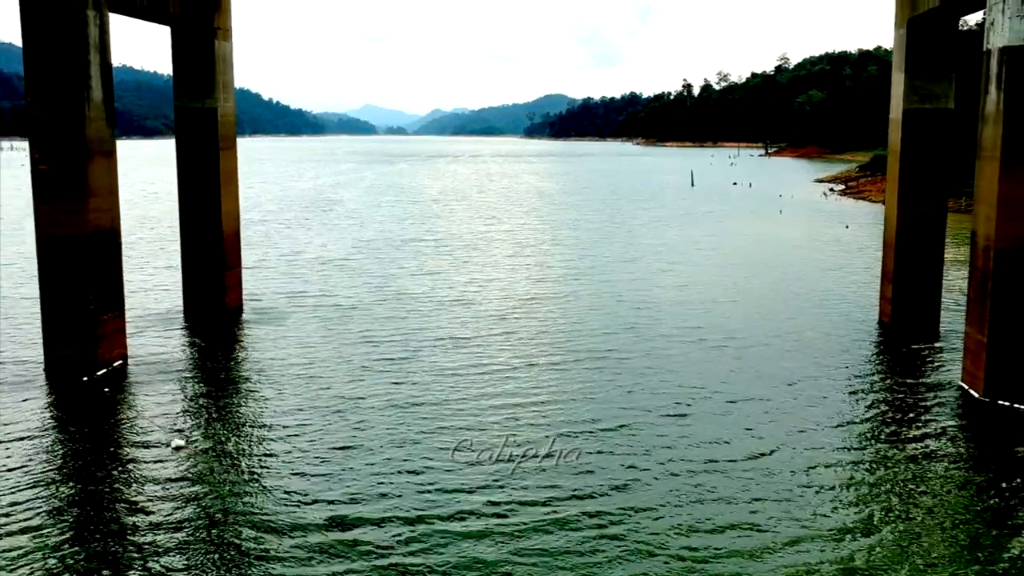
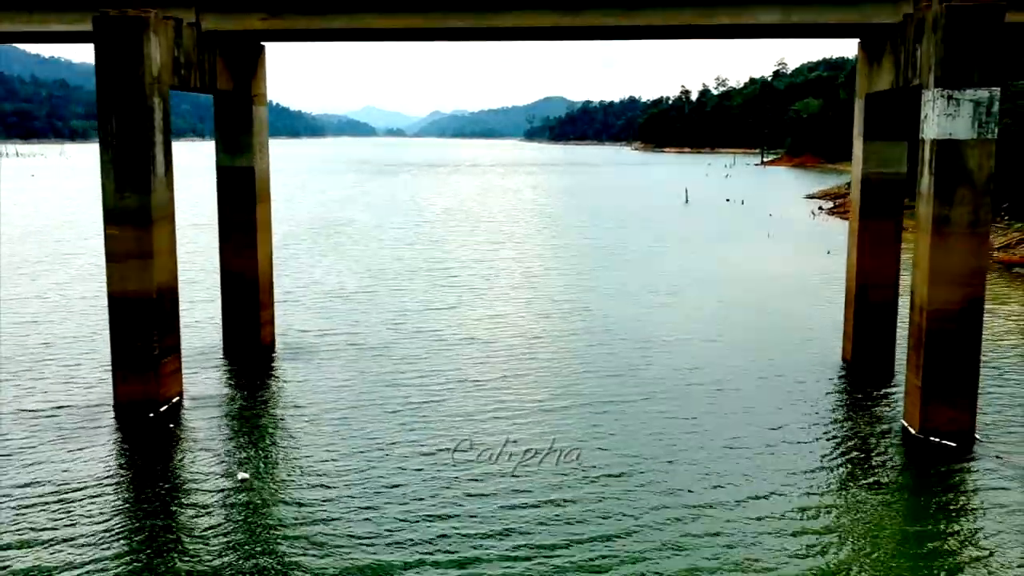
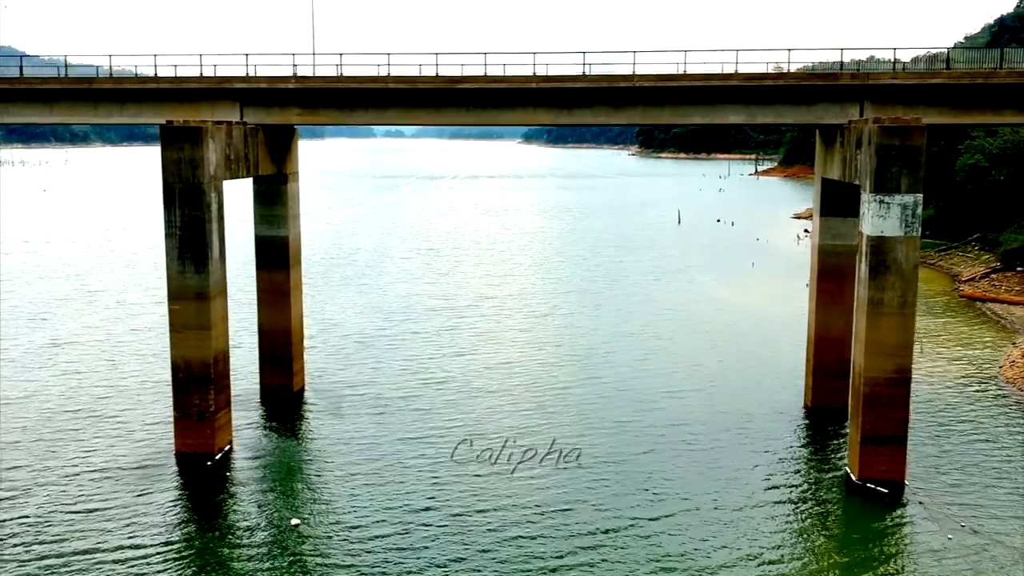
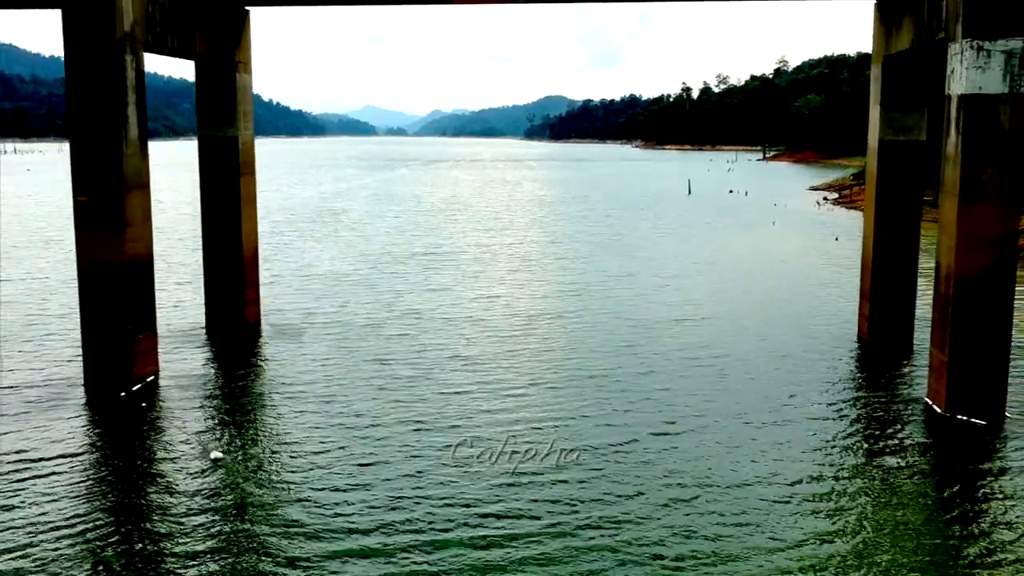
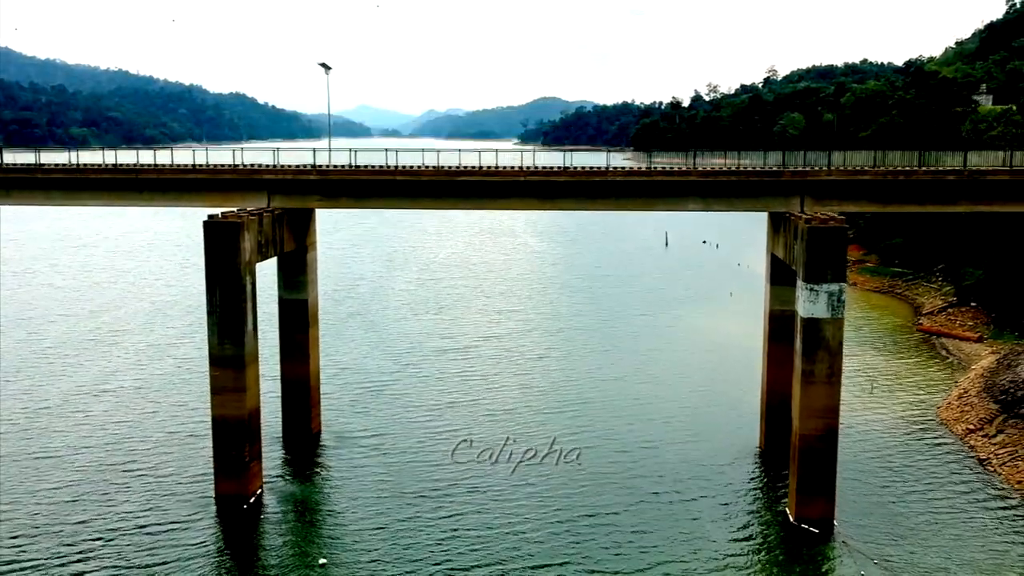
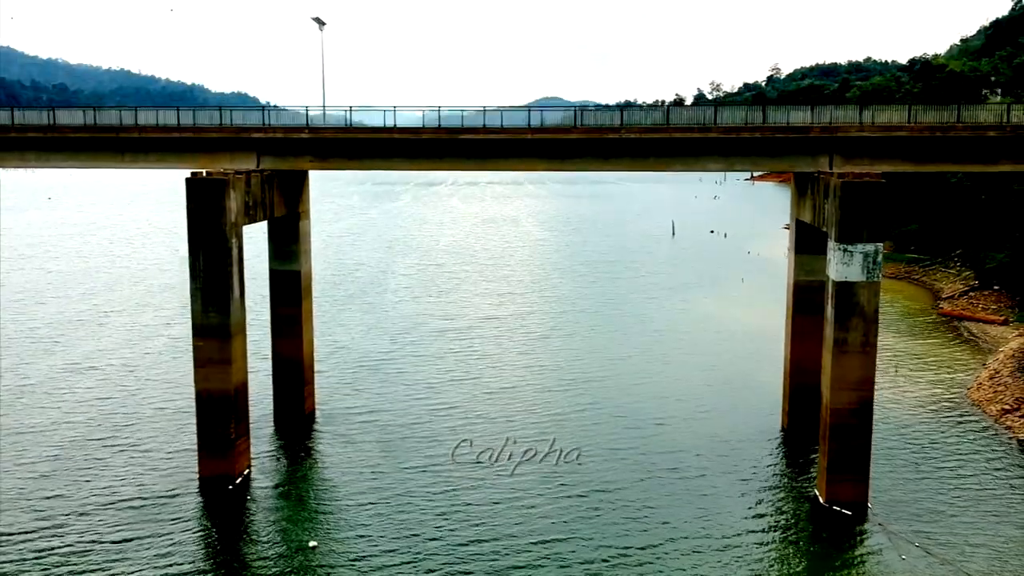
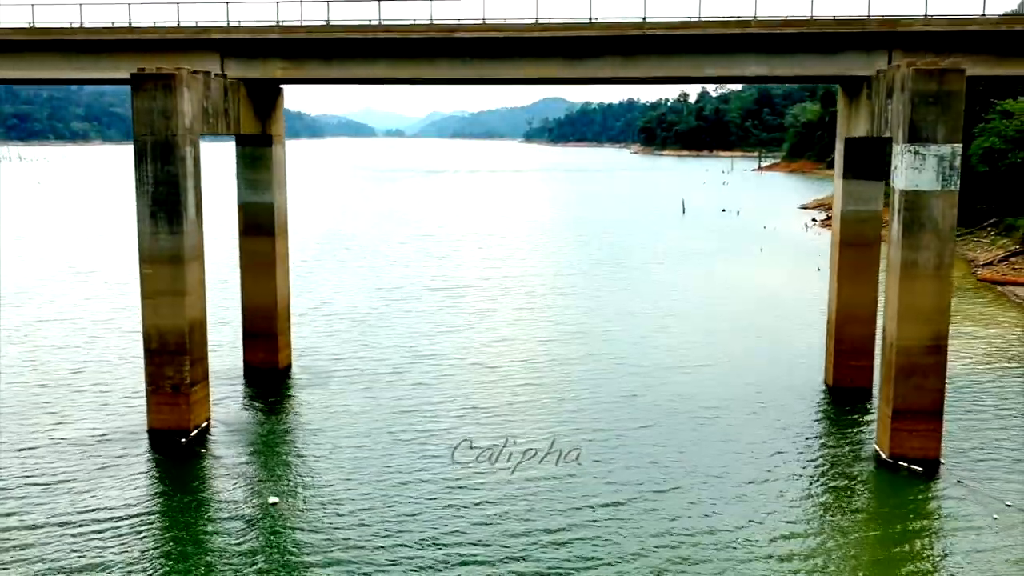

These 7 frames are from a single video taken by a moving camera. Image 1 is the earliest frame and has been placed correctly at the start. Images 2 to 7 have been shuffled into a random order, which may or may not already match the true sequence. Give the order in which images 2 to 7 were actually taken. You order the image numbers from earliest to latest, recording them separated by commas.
4, 2, 7, 3, 6, 5
